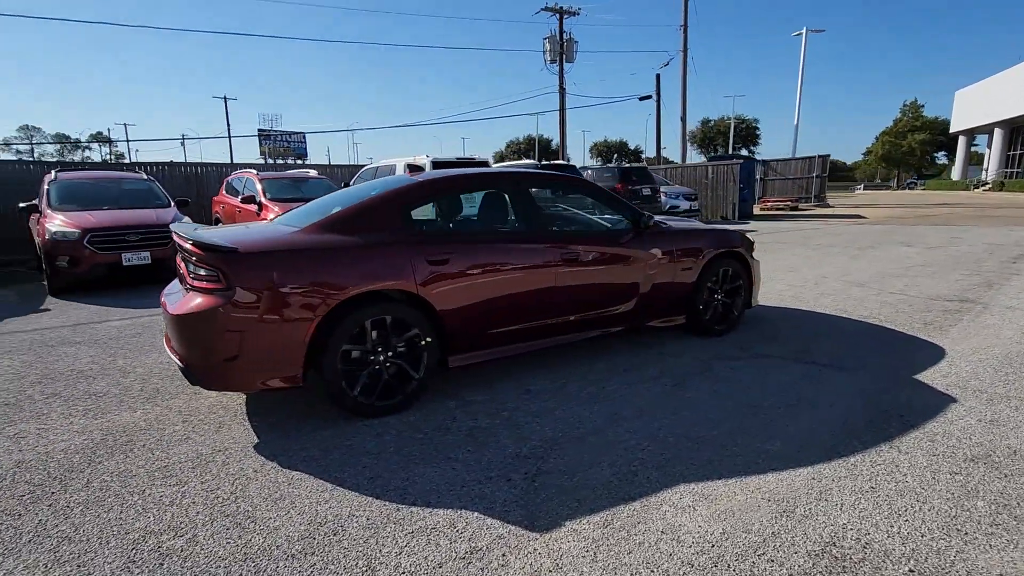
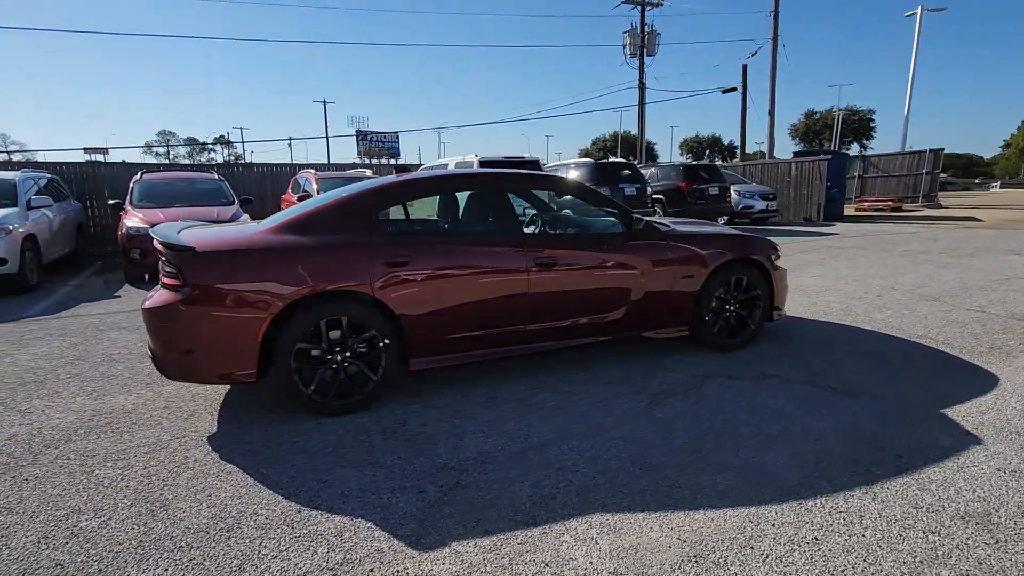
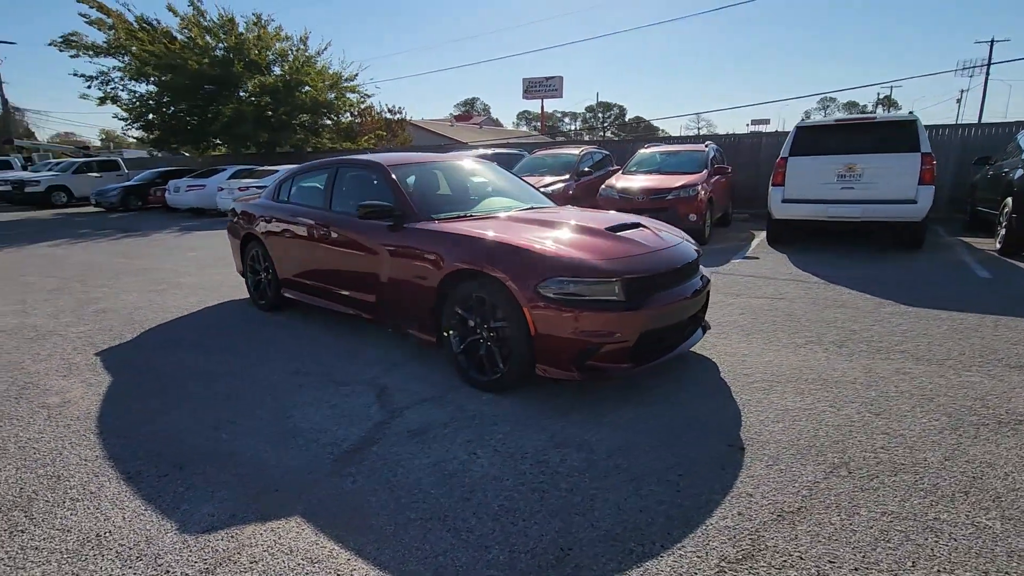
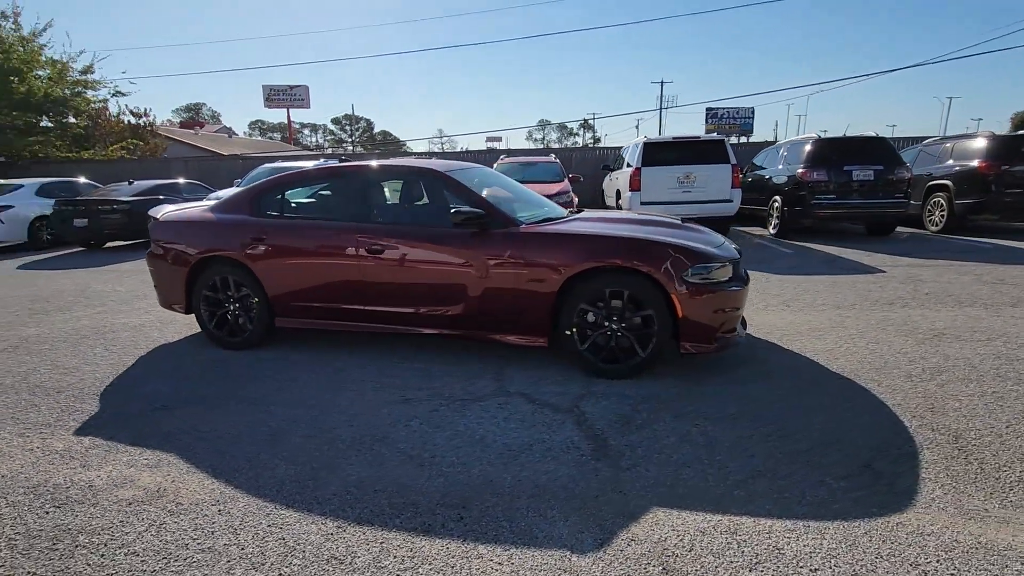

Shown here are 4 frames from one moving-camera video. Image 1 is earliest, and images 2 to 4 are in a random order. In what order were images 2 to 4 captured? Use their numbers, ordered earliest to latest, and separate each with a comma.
2, 4, 3
